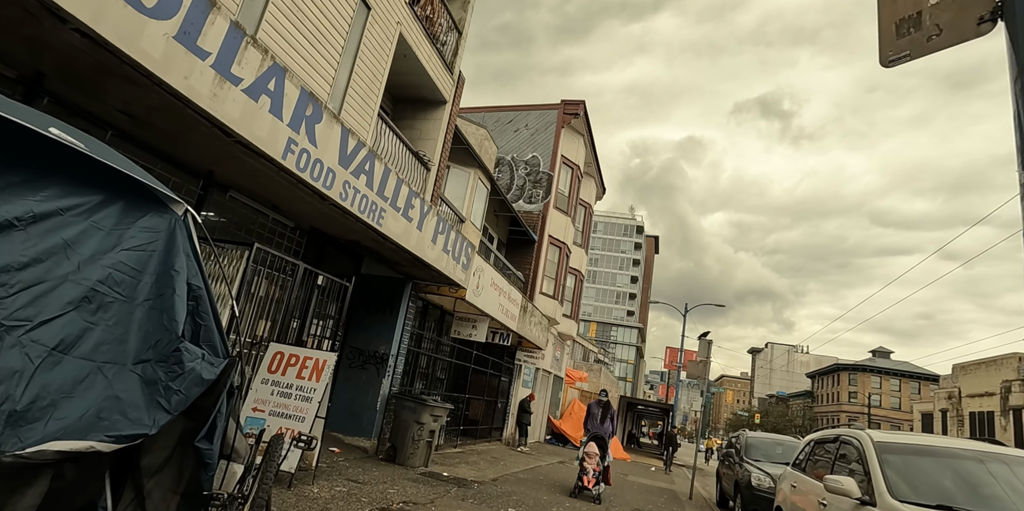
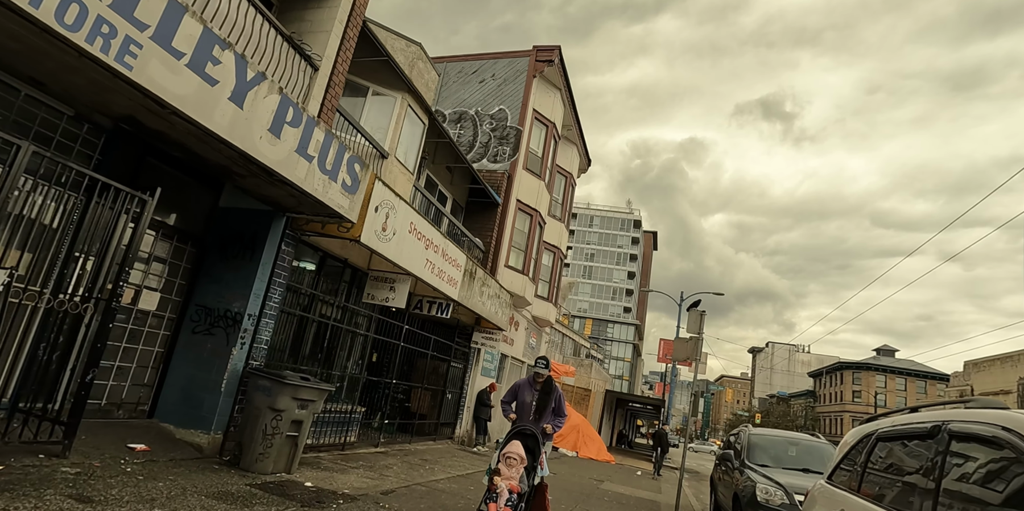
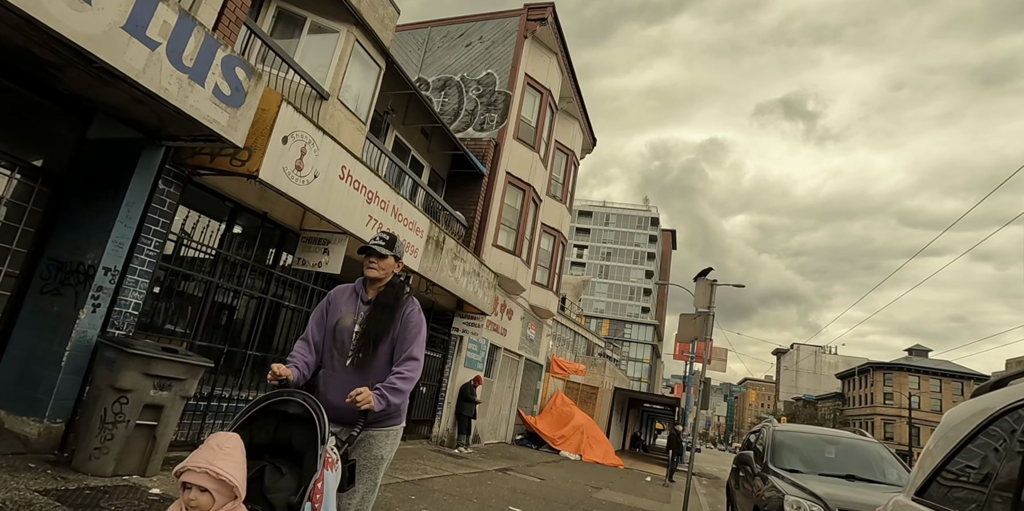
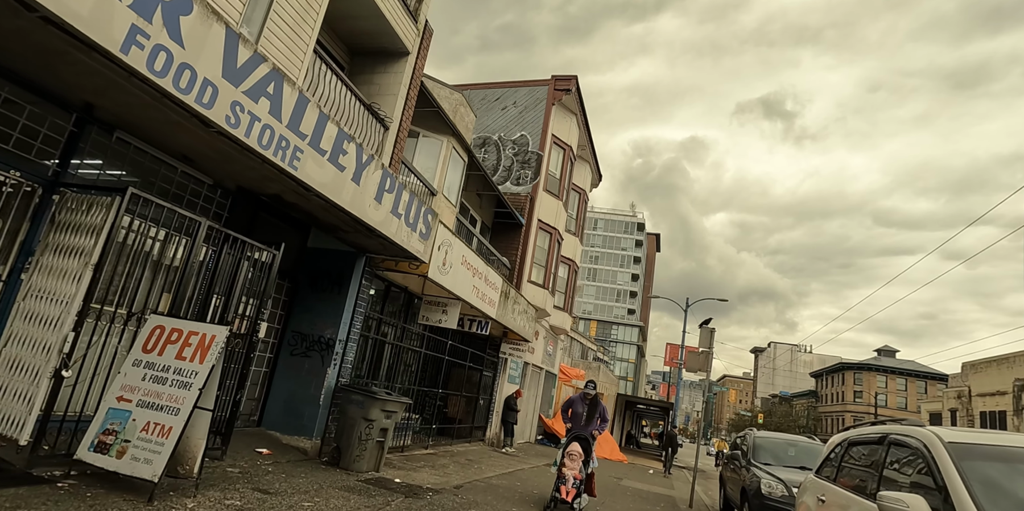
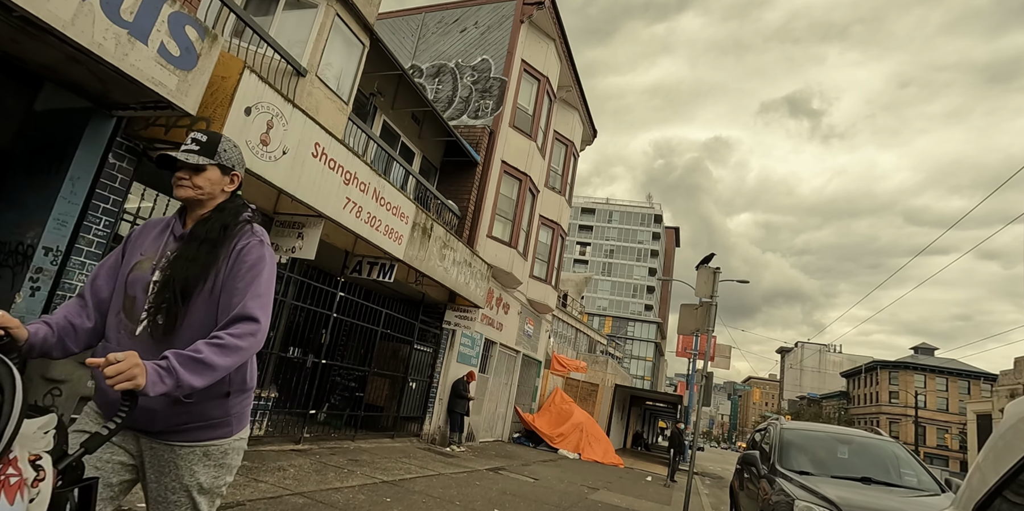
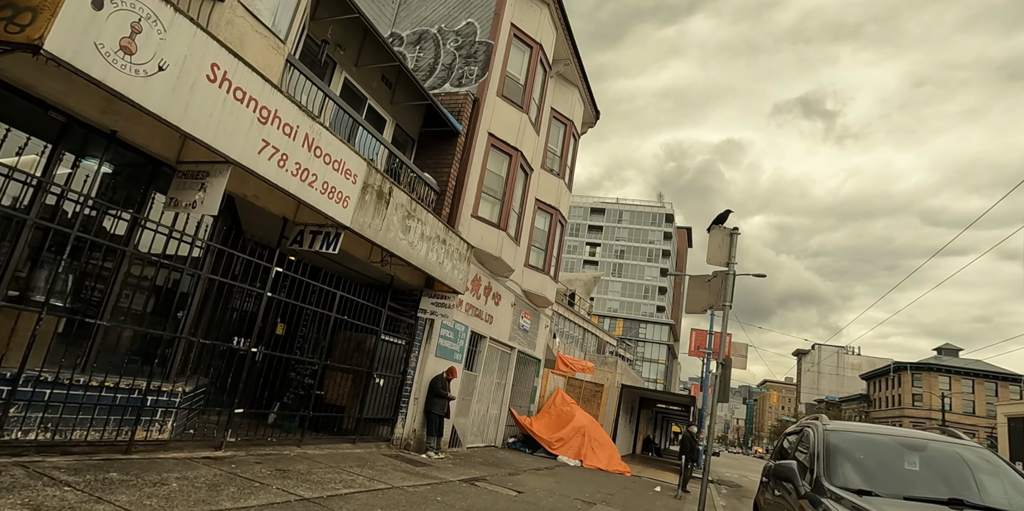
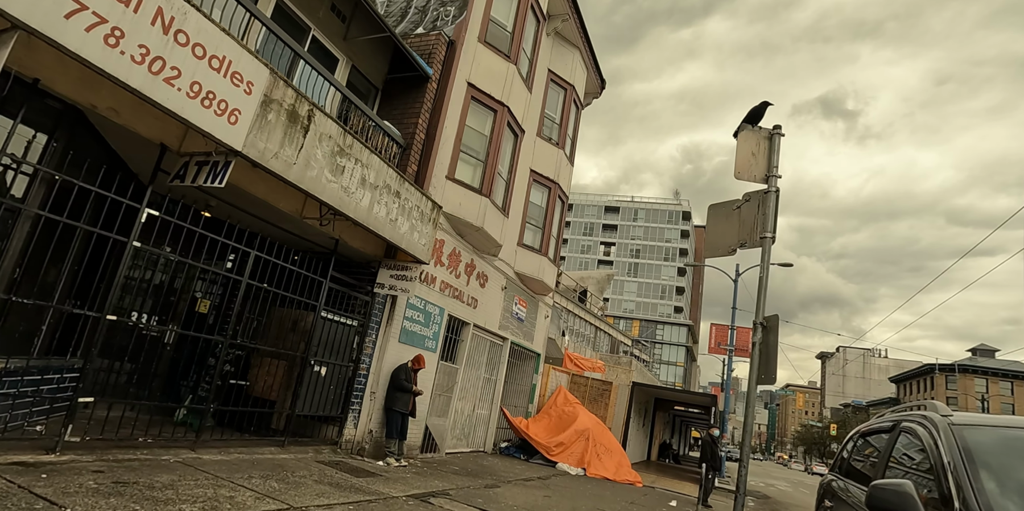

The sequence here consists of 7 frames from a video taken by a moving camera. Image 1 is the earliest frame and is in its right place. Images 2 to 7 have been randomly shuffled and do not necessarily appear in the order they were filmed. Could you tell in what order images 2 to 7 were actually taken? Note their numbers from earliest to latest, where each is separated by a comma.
4, 2, 3, 5, 6, 7
